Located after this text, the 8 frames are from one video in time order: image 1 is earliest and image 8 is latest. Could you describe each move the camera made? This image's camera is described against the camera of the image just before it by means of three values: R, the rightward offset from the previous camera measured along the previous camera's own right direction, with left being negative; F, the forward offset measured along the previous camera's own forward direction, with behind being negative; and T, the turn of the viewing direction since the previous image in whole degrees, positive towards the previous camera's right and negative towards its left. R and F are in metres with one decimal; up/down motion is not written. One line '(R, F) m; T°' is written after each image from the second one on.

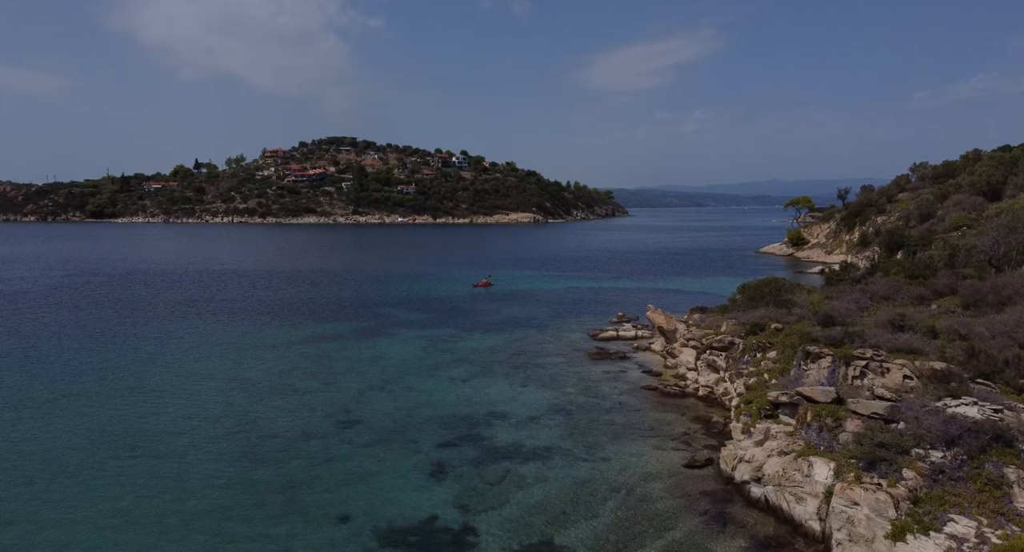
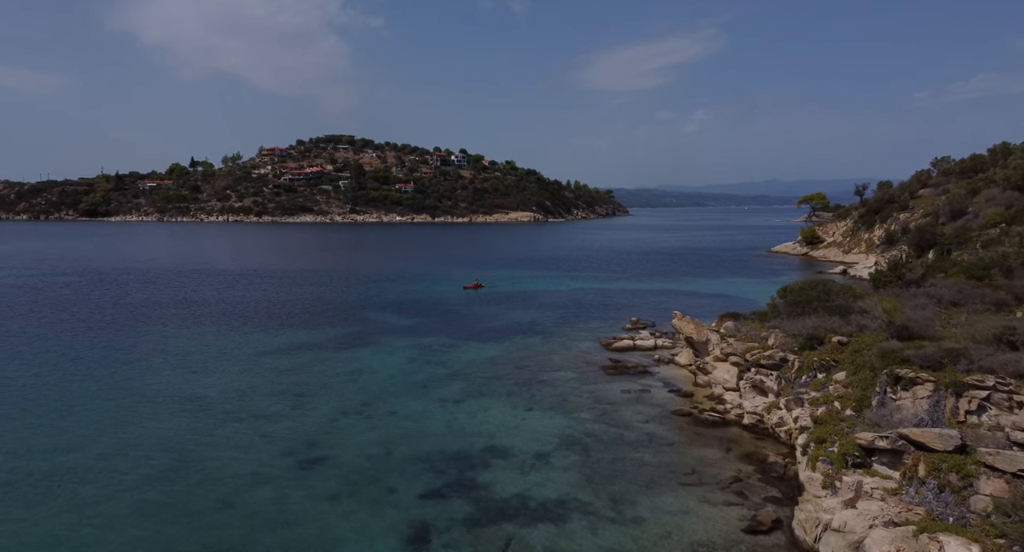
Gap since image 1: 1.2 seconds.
(-0.1, +5.4) m; 0°
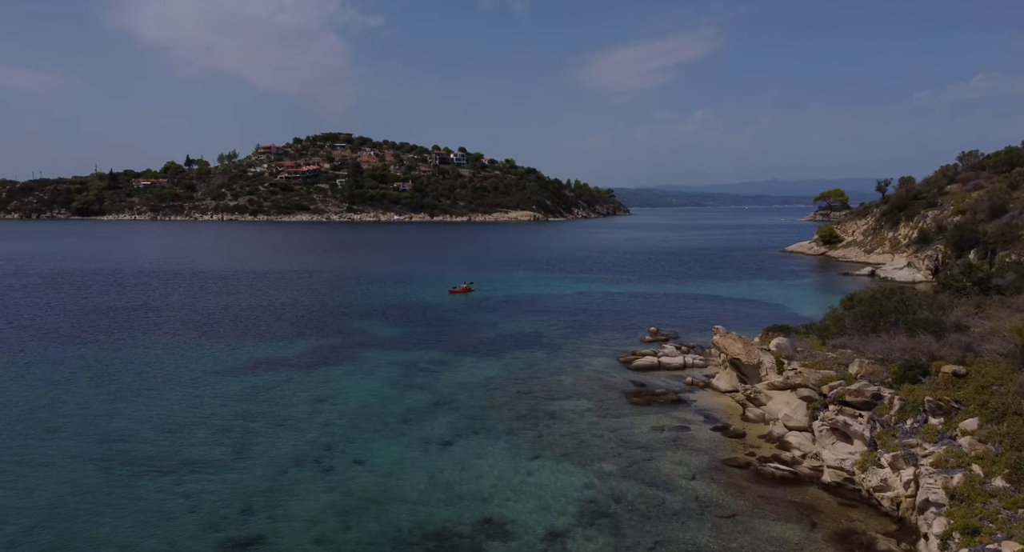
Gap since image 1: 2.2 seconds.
(-0.1, +6.0) m; 0°
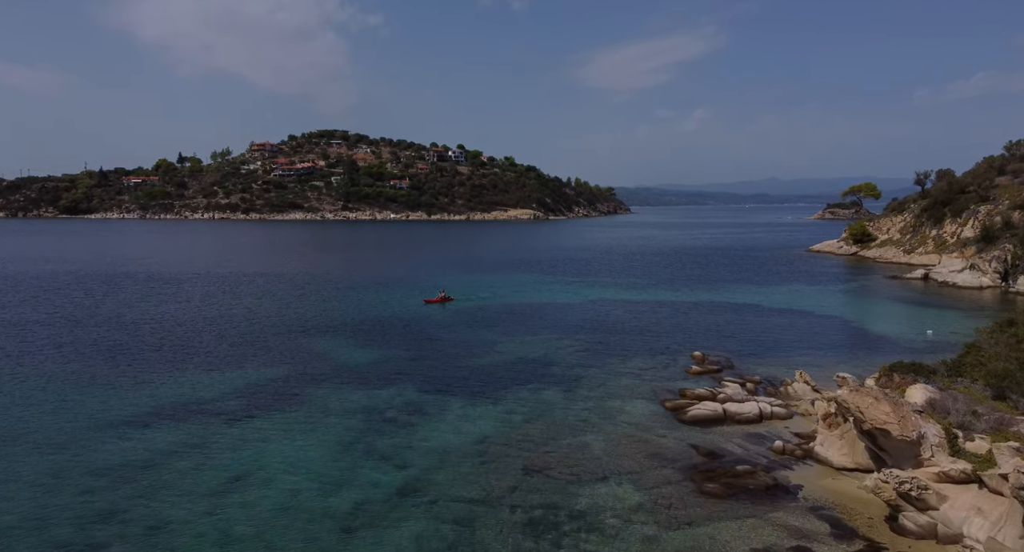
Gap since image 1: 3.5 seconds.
(-0.2, +9.1) m; 0°
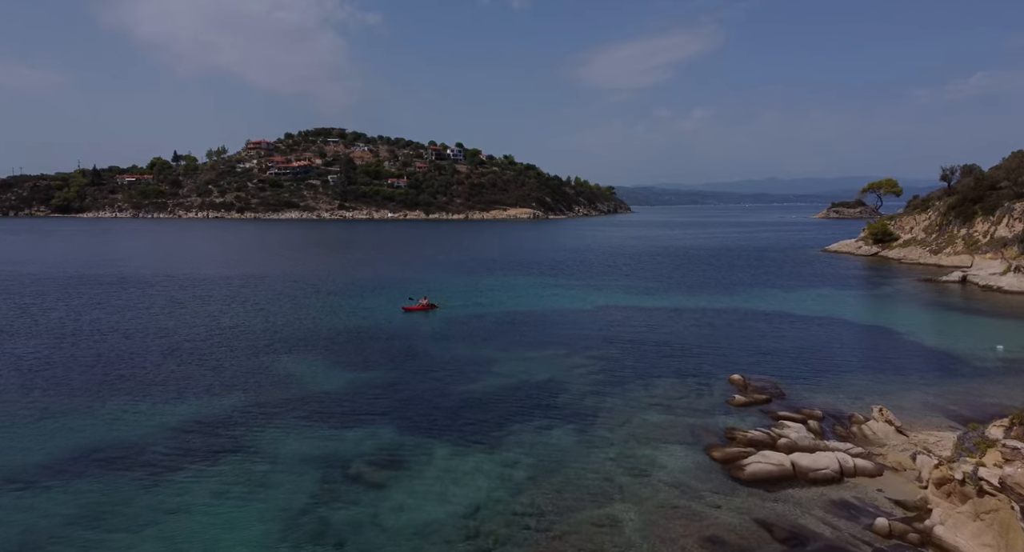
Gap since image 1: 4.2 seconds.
(-0.1, +5.3) m; 0°
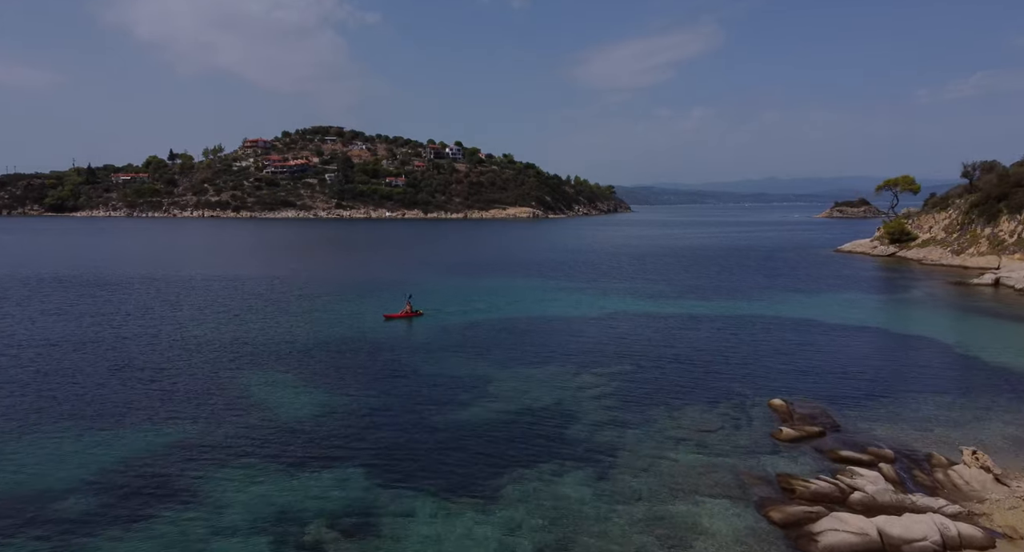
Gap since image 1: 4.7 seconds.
(0.0, +3.9) m; 0°
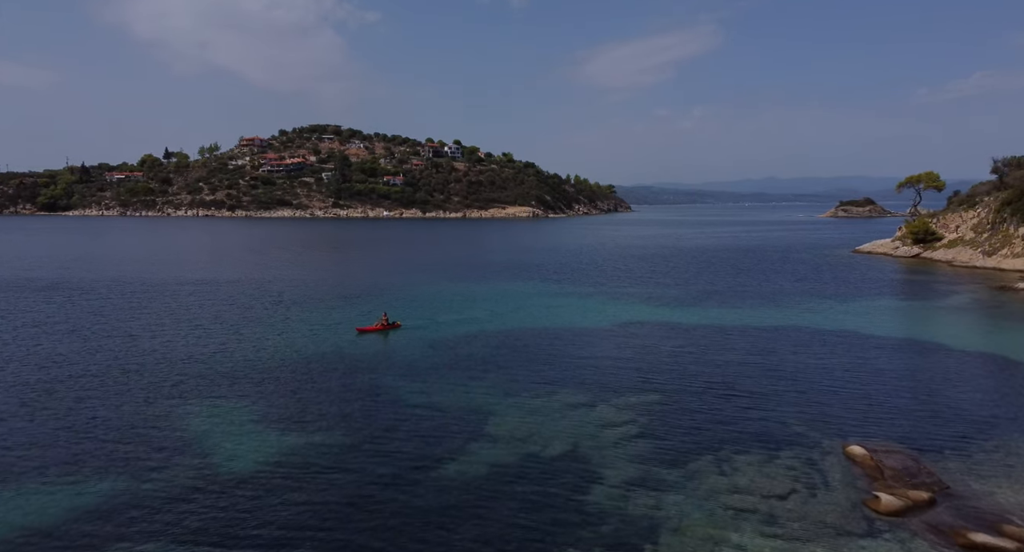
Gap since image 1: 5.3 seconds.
(-0.1, +4.8) m; 0°
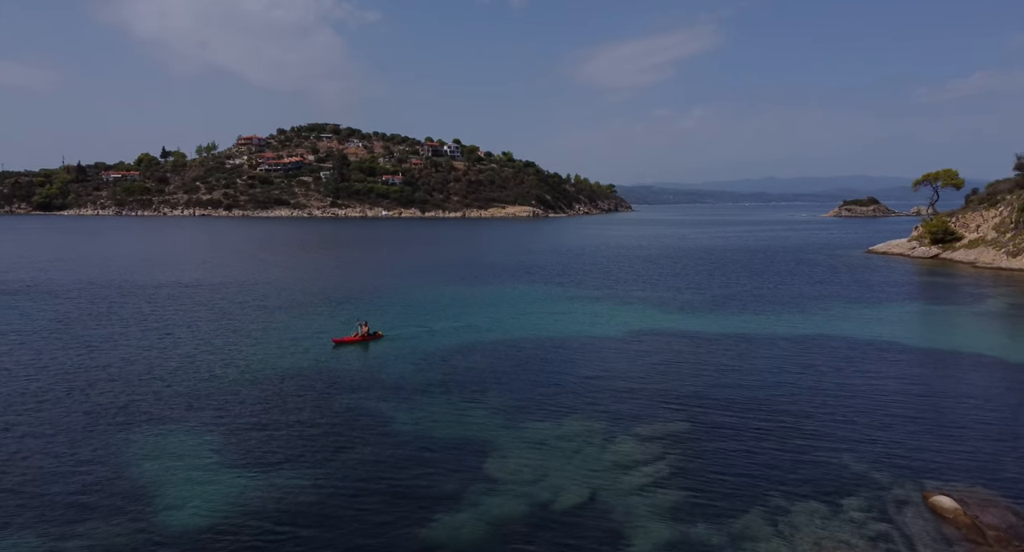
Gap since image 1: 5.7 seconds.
(-0.1, +3.2) m; 0°
